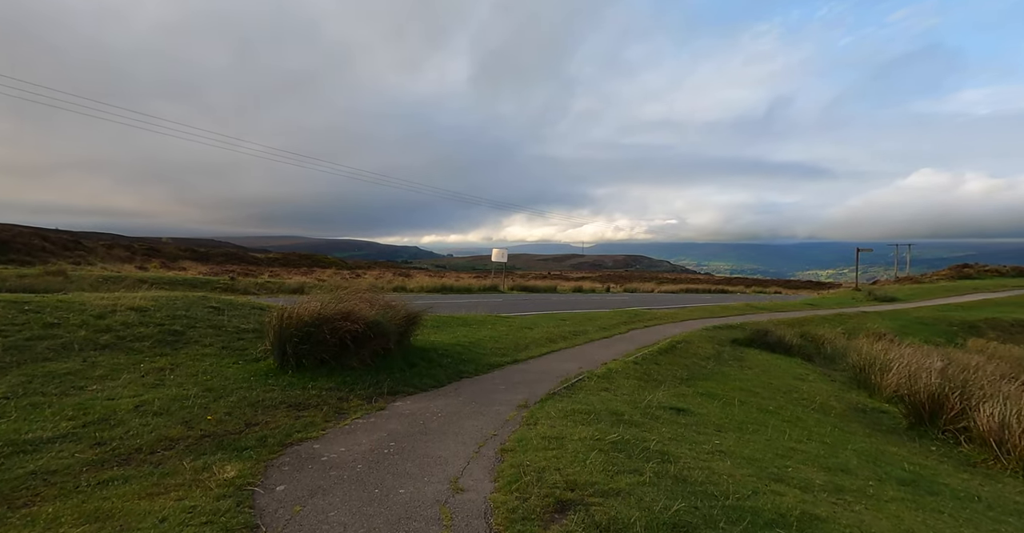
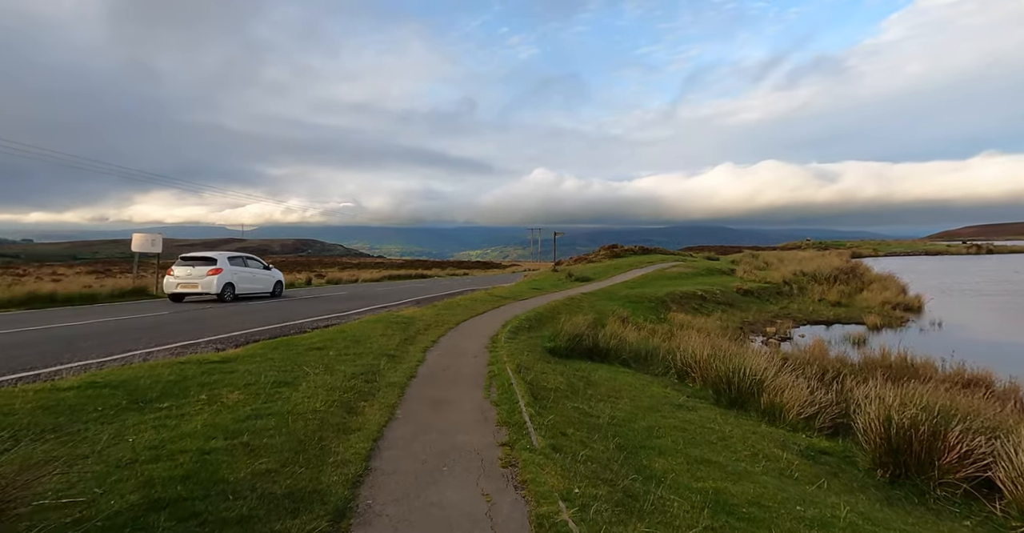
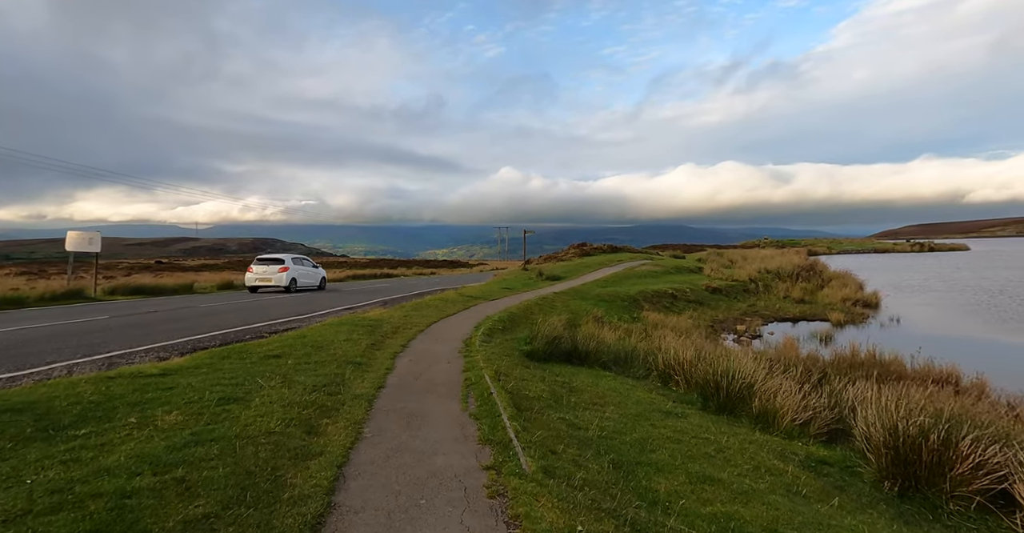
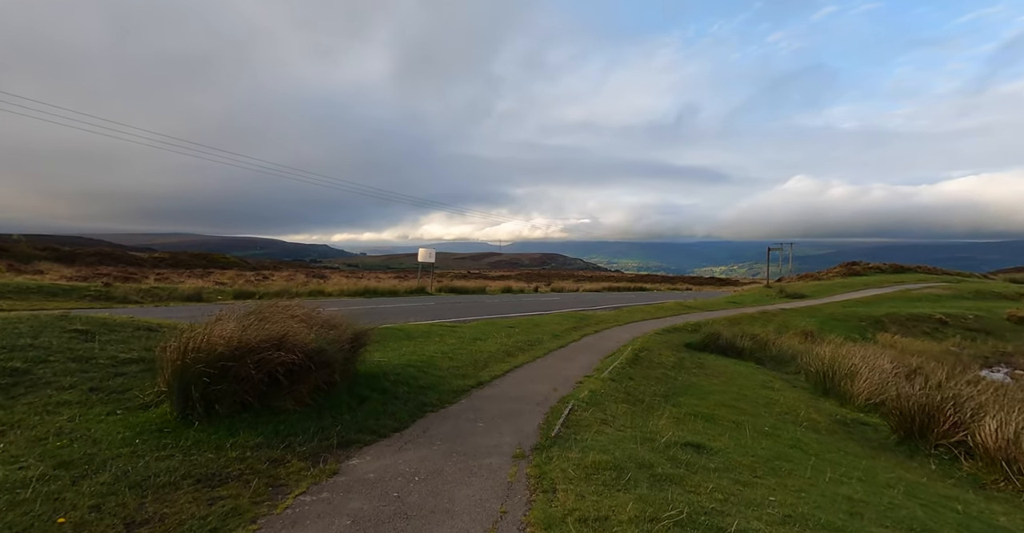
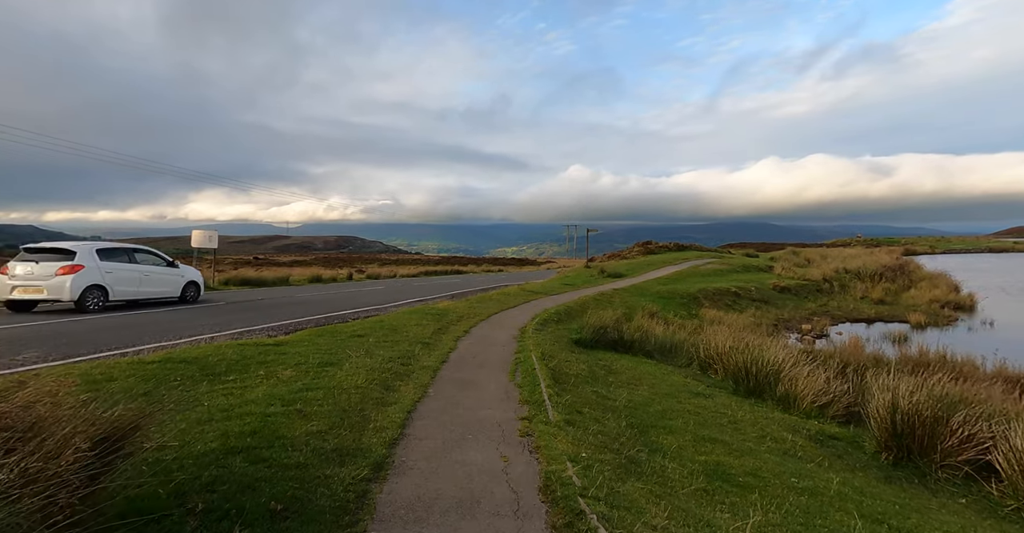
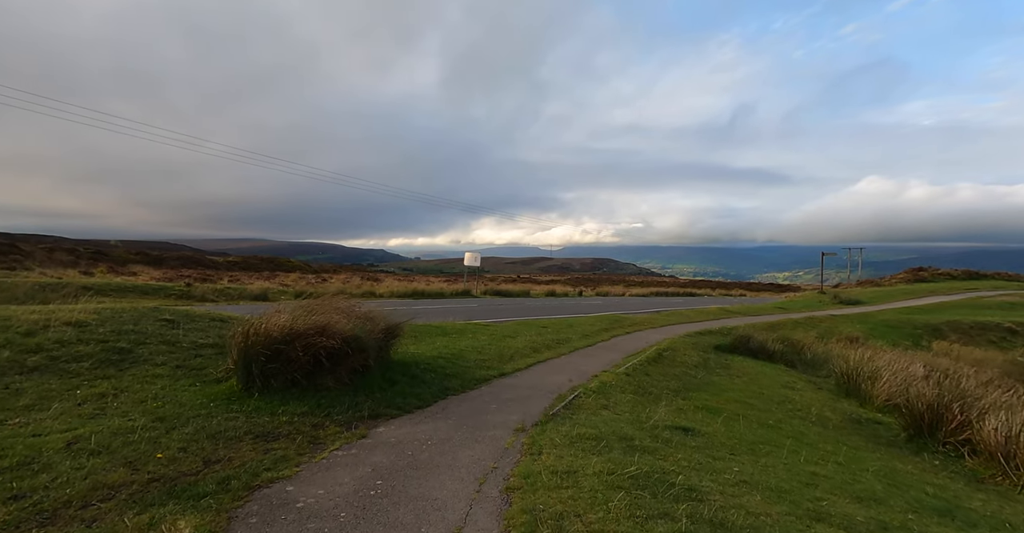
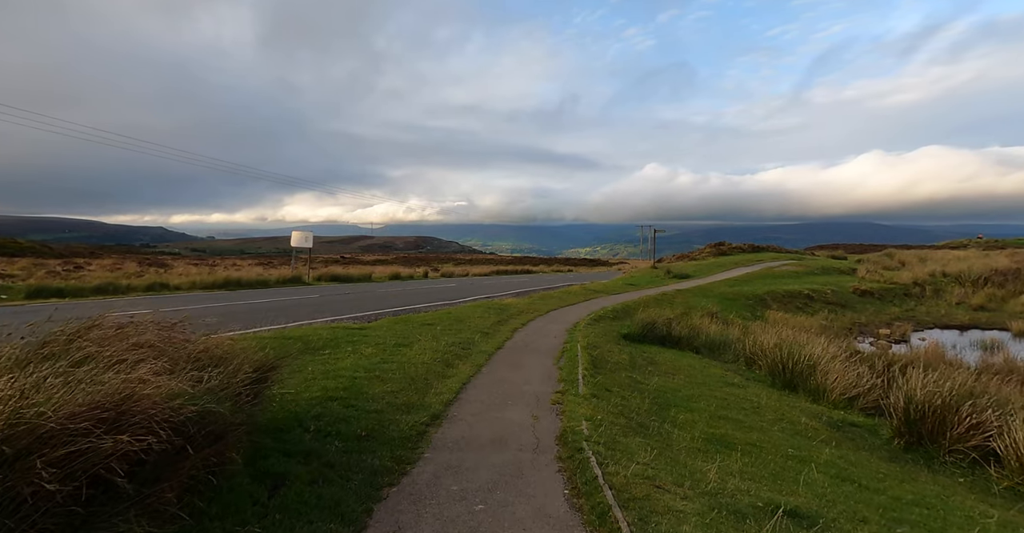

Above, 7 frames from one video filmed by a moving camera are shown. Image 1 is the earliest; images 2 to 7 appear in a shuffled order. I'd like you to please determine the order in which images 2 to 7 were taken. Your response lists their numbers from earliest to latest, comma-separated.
6, 4, 7, 5, 2, 3
